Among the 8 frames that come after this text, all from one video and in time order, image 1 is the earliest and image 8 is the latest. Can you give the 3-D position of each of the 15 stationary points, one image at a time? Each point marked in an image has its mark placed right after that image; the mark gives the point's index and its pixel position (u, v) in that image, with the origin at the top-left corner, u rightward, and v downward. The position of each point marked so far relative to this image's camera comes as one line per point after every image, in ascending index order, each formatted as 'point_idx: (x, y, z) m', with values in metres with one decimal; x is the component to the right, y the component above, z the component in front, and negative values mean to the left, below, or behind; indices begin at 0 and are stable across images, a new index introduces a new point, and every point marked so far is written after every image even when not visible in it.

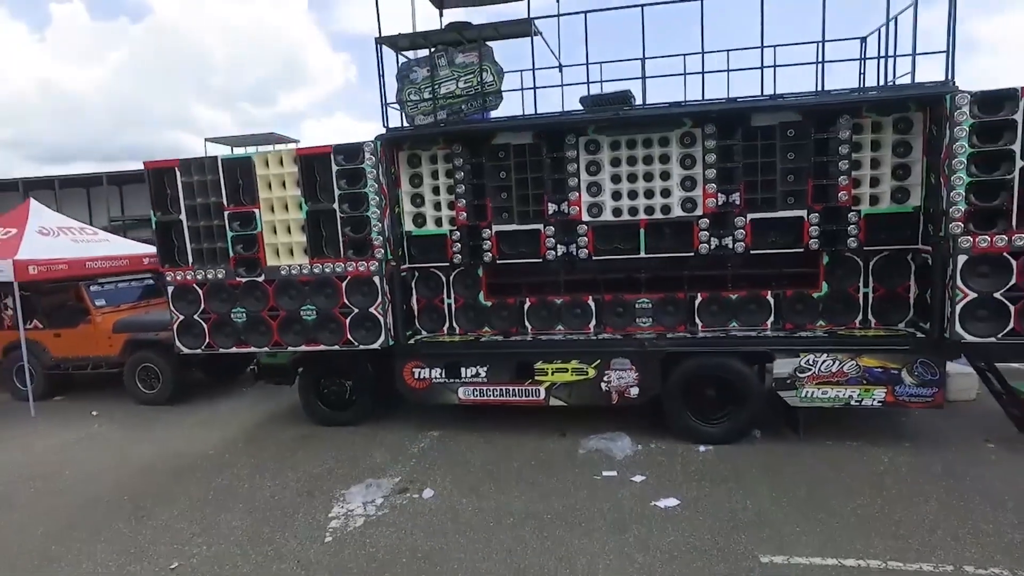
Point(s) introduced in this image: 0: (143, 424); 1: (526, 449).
0: (-3.9, -1.5, +6.7) m
1: (+0.1, -1.4, +5.4) m
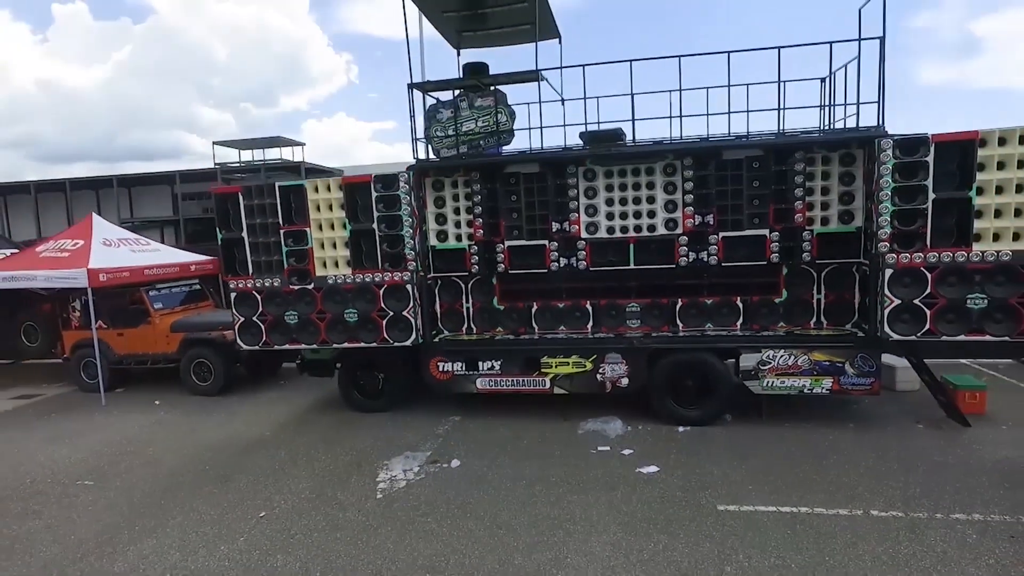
0: (-3.8, -1.5, +7.7) m
1: (+0.2, -1.5, +6.4) m
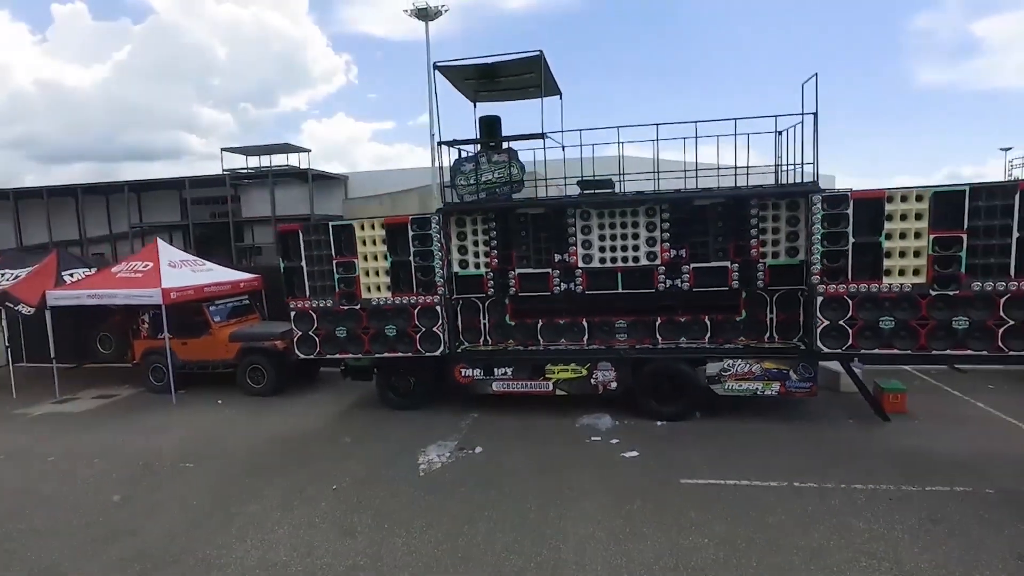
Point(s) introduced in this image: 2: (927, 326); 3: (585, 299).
0: (-3.7, -1.8, +9.2) m
1: (+0.3, -1.7, +7.9) m
2: (+4.5, -0.4, +6.6) m
3: (+1.0, -0.2, +8.2) m
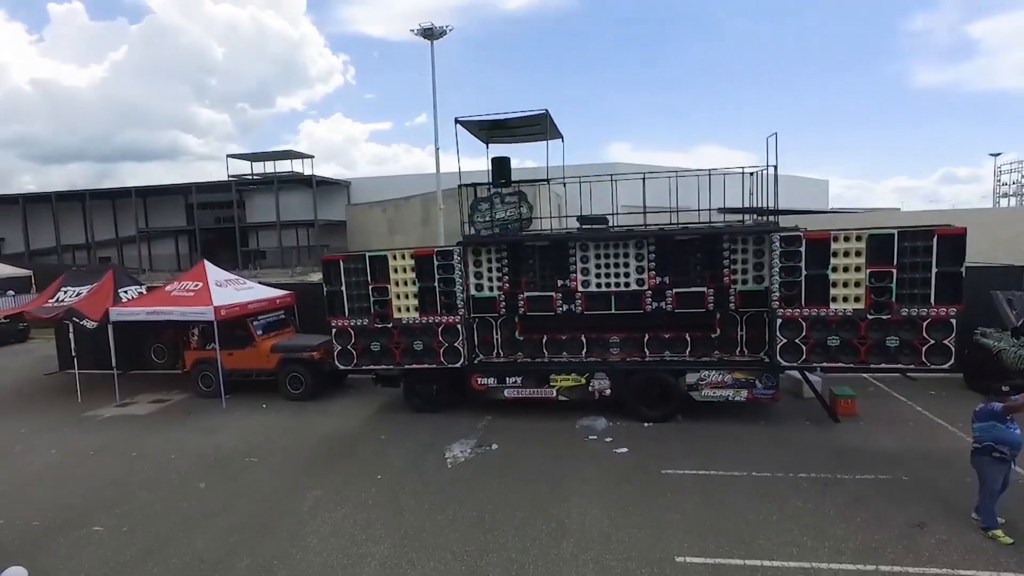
0: (-3.6, -2.1, +10.5) m
1: (+0.5, -2.0, +9.2) m
2: (+4.6, -0.7, +8.0) m
3: (+1.2, -0.5, +9.6) m
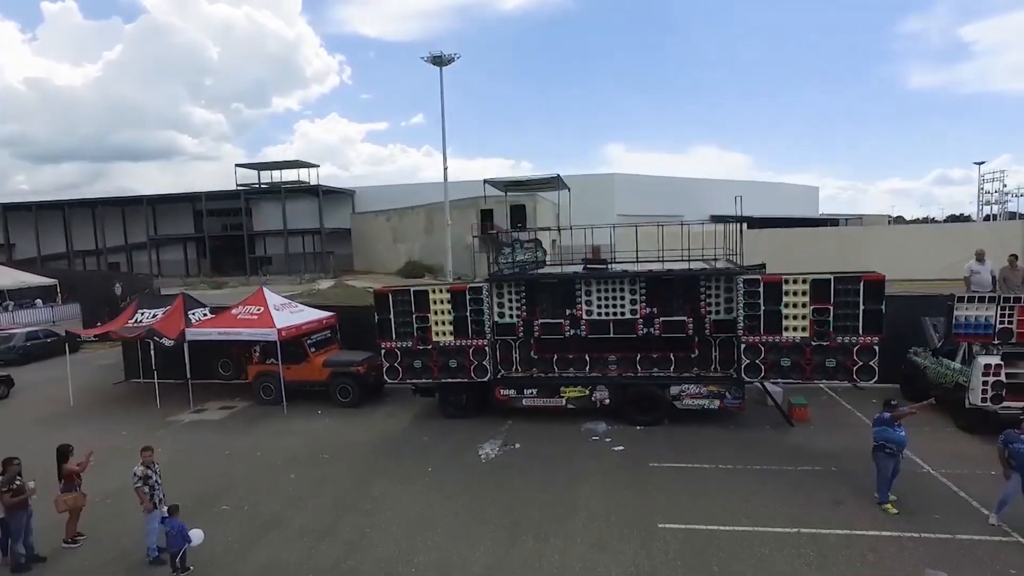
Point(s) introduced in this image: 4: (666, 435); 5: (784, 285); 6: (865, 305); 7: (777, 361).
0: (-3.3, -2.6, +12.6) m
1: (+0.8, -2.6, +11.4) m
2: (+4.9, -1.3, +10.2) m
3: (+1.5, -1.0, +11.7) m
4: (+2.7, -2.6, +10.8) m
5: (+4.5, 0.0, +10.2) m
6: (+5.7, -0.3, +10.0) m
7: (+4.4, -1.2, +10.3) m
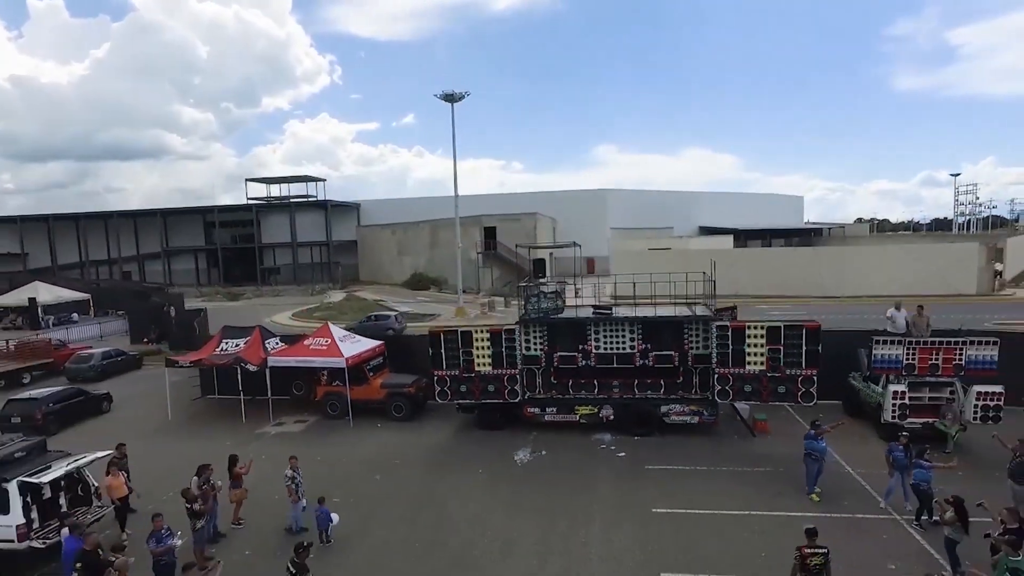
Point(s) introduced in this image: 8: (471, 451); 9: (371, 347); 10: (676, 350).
0: (-2.7, -3.6, +15.7) m
1: (+1.4, -3.5, +14.5) m
2: (+5.6, -2.2, +13.4) m
3: (+2.1, -2.0, +14.9) m
4: (+3.3, -3.5, +14.0) m
5: (+5.1, -0.9, +13.5) m
6: (+6.3, -1.3, +13.2) m
7: (+5.0, -2.2, +13.6) m
8: (-0.9, -3.7, +14.1) m
9: (-3.9, -1.6, +17.1) m
10: (+3.8, -1.4, +14.3) m
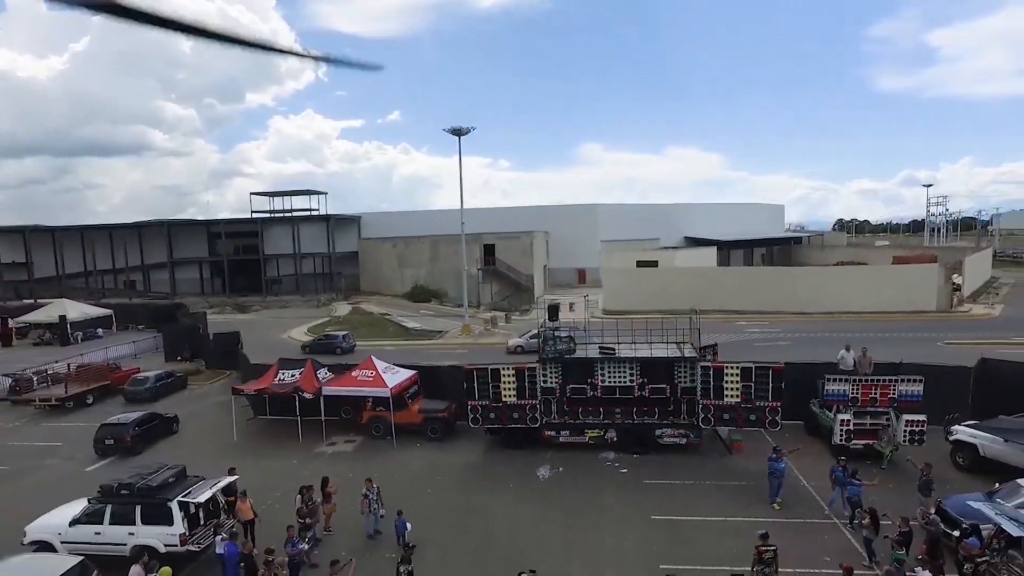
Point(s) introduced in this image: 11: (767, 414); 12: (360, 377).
0: (-2.1, -4.8, +18.7) m
1: (+2.0, -4.8, +17.6) m
2: (+6.2, -3.5, +16.6) m
3: (+2.7, -3.2, +18.0) m
4: (+3.9, -4.8, +17.1) m
5: (+5.7, -2.2, +16.6) m
6: (+6.9, -2.5, +16.4) m
7: (+5.7, -3.4, +16.7) m
8: (-0.3, -5.0, +17.1) m
9: (-3.4, -2.9, +20.1) m
10: (+4.4, -2.7, +17.5) m
11: (+6.7, -3.3, +16.4) m
12: (-4.8, -2.8, +19.5) m
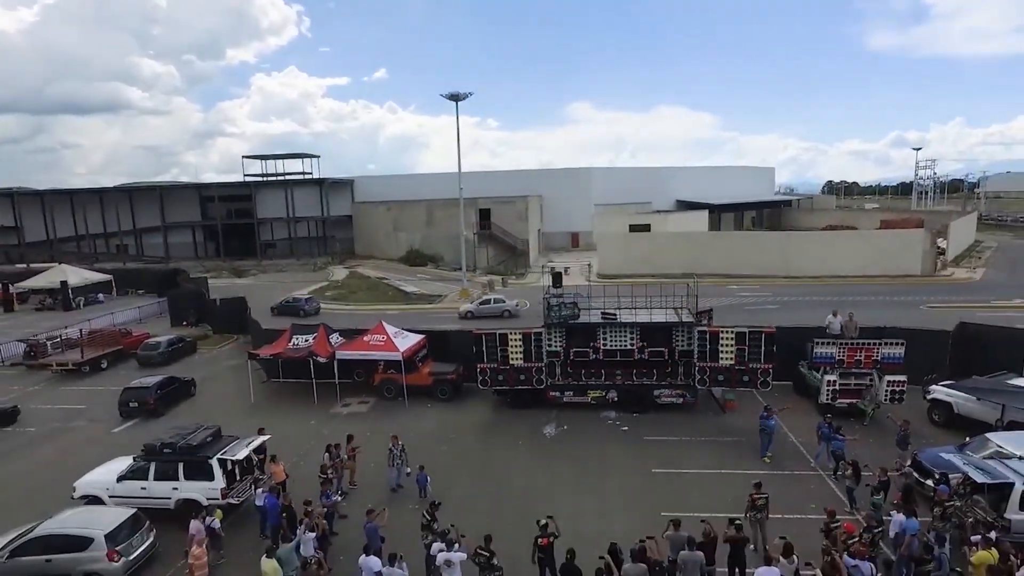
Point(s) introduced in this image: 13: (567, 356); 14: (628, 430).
0: (-1.9, -3.8, +19.8) m
1: (+2.2, -3.9, +18.7) m
2: (+6.4, -2.6, +17.7) m
3: (+2.9, -2.3, +19.0) m
4: (+4.1, -3.9, +18.2) m
5: (+6.0, -1.3, +17.6) m
6: (+7.2, -1.7, +17.5) m
7: (+5.9, -2.6, +17.8) m
8: (-0.1, -4.1, +18.2) m
9: (-3.2, -1.8, +20.9) m
10: (+4.6, -1.8, +18.5) m
11: (+7.0, -2.4, +17.5) m
12: (-4.6, -1.8, +20.3) m
13: (+1.7, -2.1, +18.8) m
14: (+3.3, -4.0, +17.5) m
